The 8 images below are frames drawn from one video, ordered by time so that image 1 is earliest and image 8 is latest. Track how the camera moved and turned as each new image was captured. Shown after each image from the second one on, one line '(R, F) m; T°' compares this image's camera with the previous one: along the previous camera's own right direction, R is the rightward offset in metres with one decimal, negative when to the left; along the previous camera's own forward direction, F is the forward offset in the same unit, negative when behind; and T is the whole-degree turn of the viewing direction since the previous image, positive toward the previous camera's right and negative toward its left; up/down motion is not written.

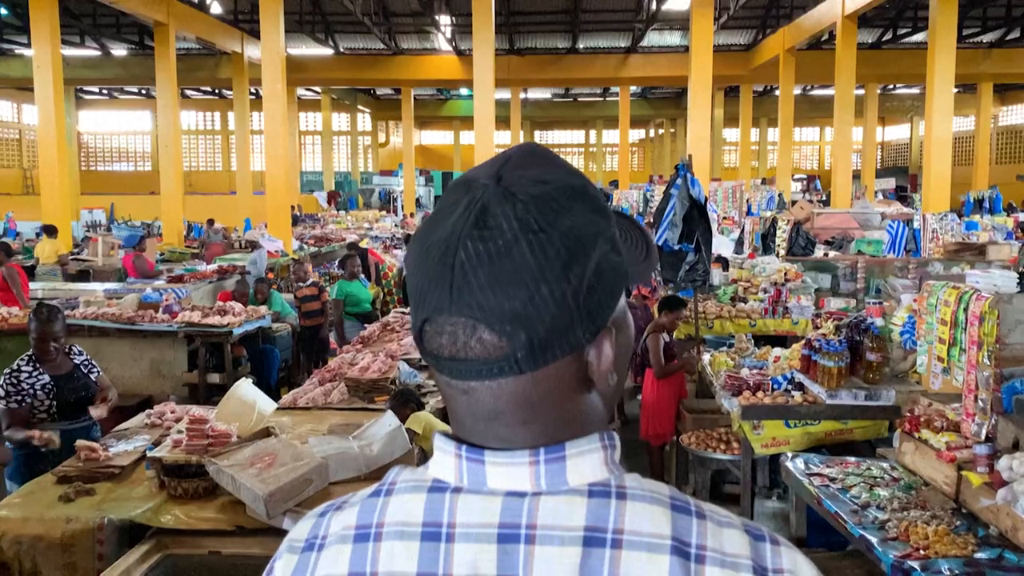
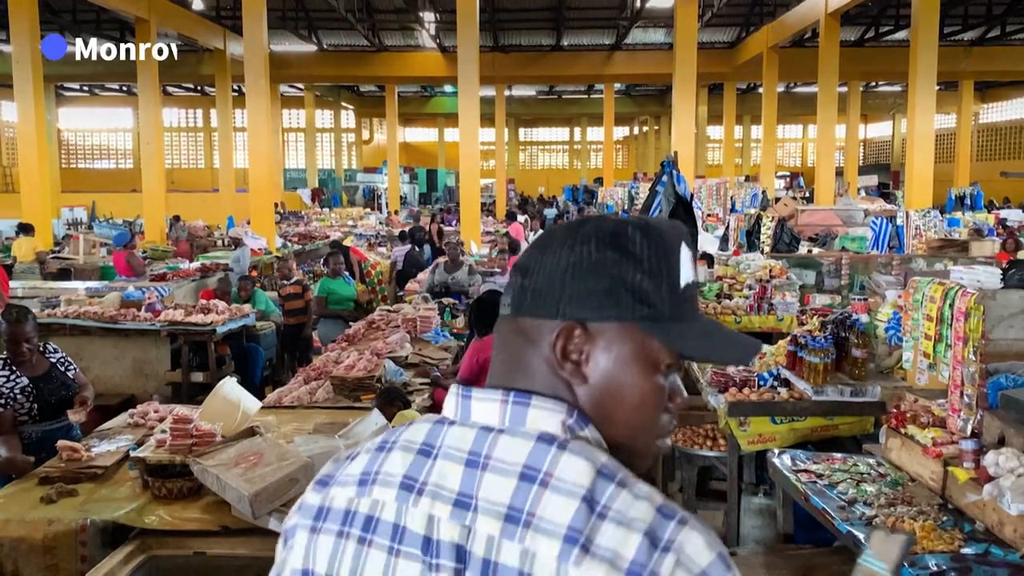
(0.0, 0.0) m; +1°
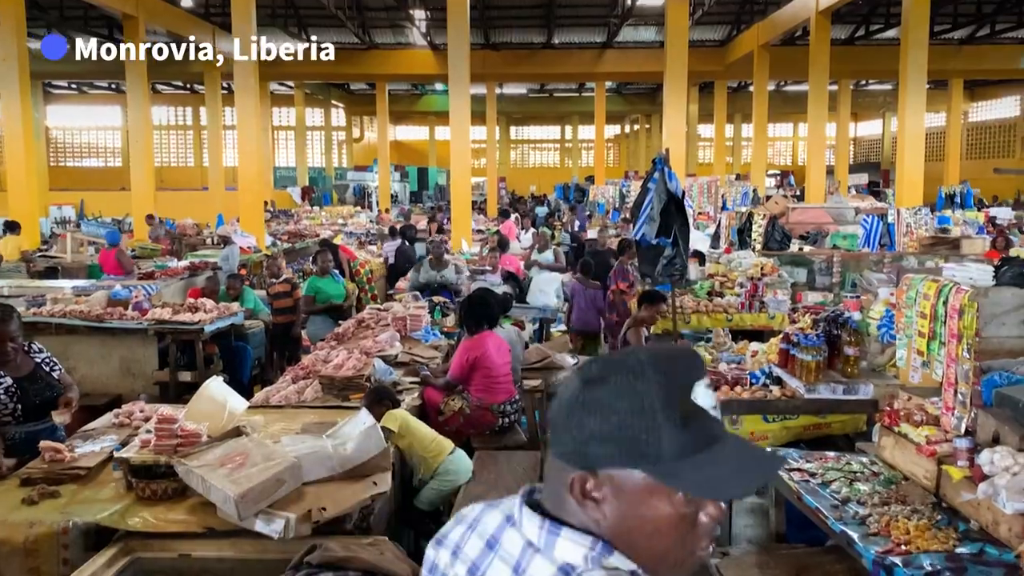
(0.0, 0.0) m; +1°
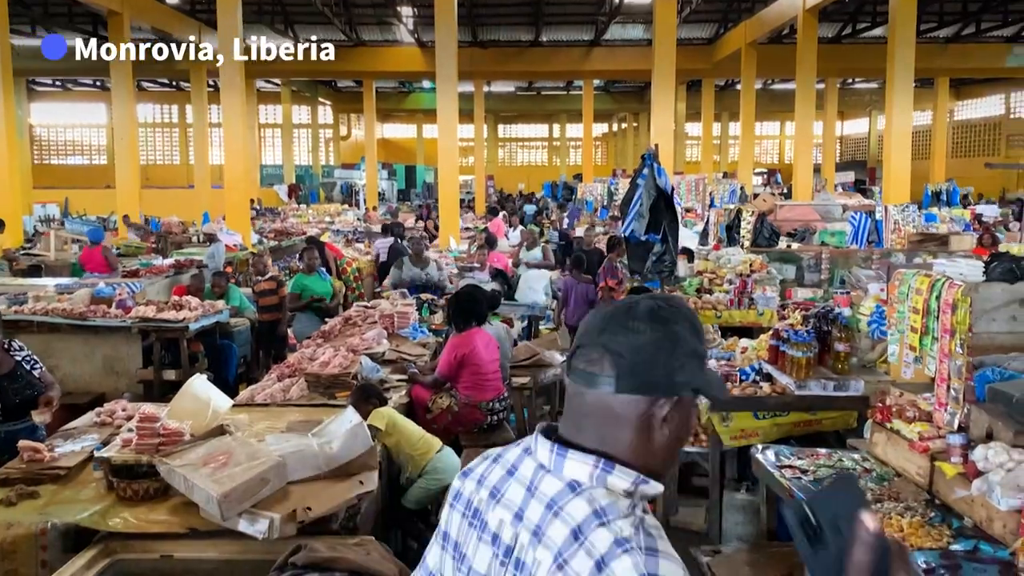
(0.0, +0.1) m; +1°
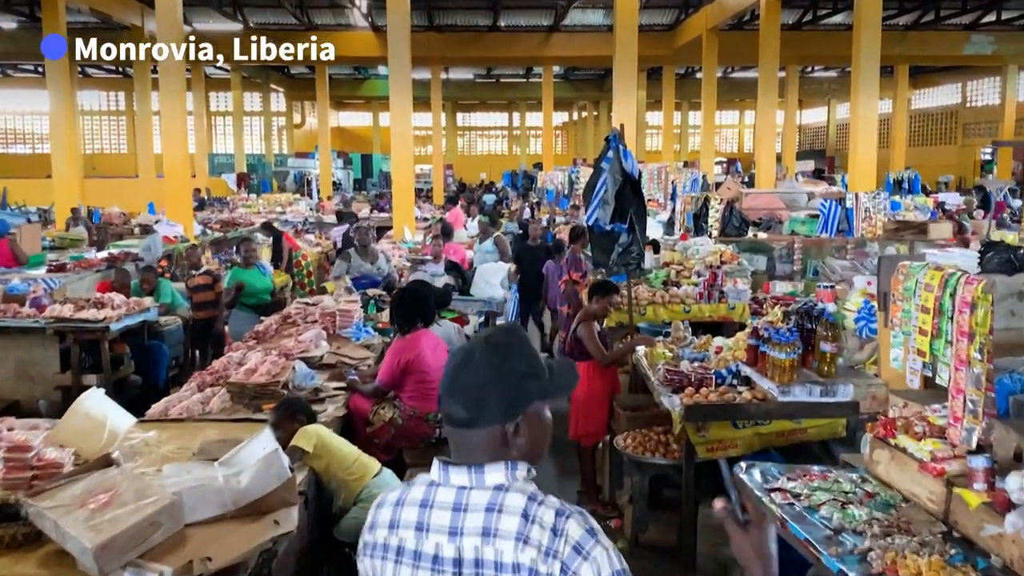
(+0.1, +0.5) m; +2°
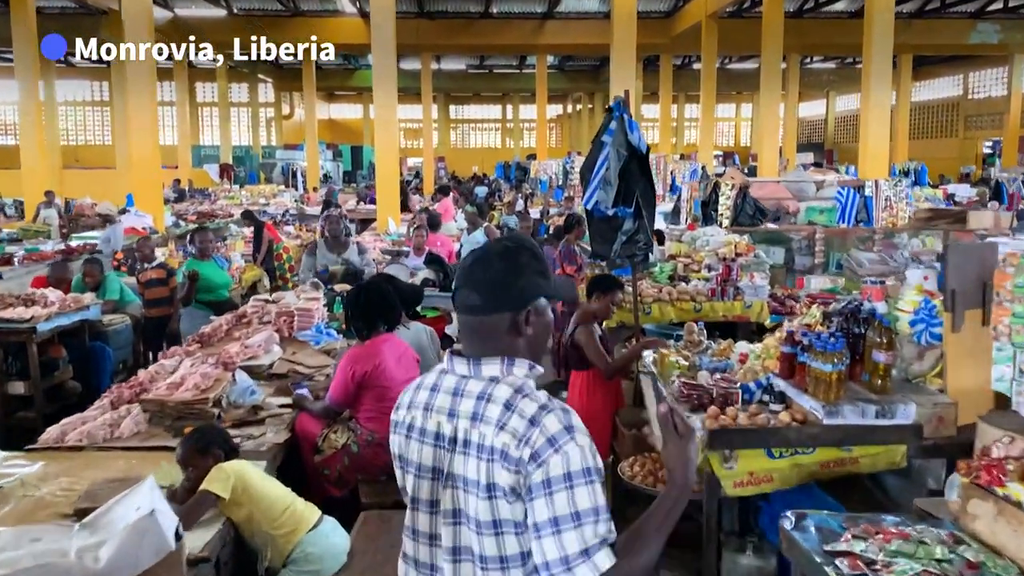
(0.0, +0.8) m; 0°
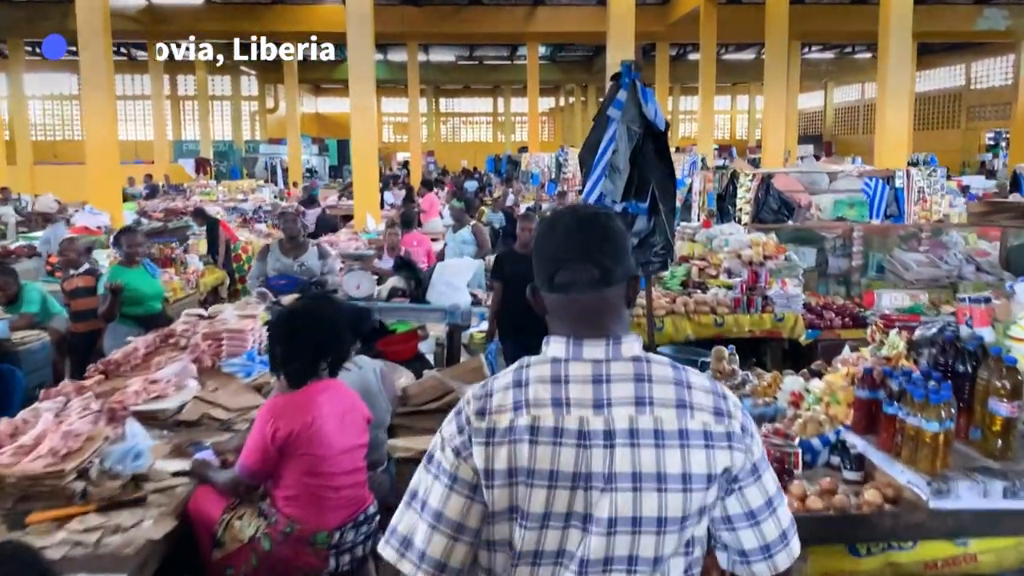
(0.0, +1.0) m; 0°
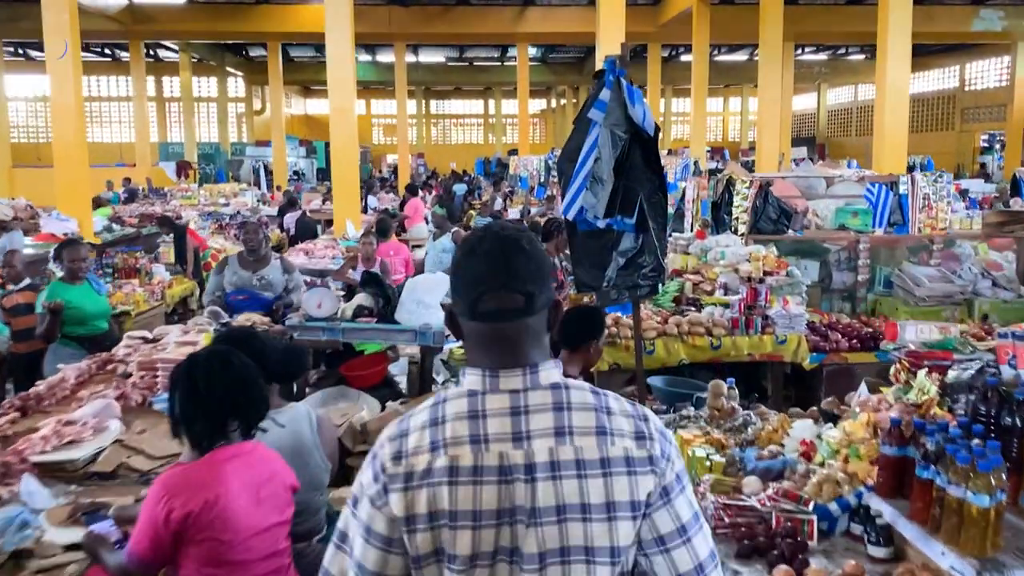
(+0.1, +0.5) m; 0°
